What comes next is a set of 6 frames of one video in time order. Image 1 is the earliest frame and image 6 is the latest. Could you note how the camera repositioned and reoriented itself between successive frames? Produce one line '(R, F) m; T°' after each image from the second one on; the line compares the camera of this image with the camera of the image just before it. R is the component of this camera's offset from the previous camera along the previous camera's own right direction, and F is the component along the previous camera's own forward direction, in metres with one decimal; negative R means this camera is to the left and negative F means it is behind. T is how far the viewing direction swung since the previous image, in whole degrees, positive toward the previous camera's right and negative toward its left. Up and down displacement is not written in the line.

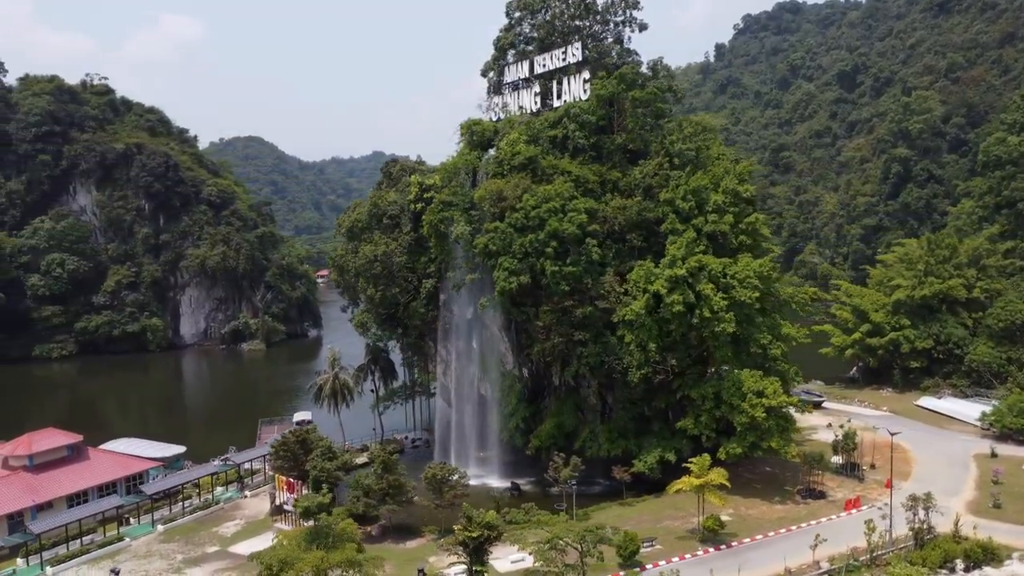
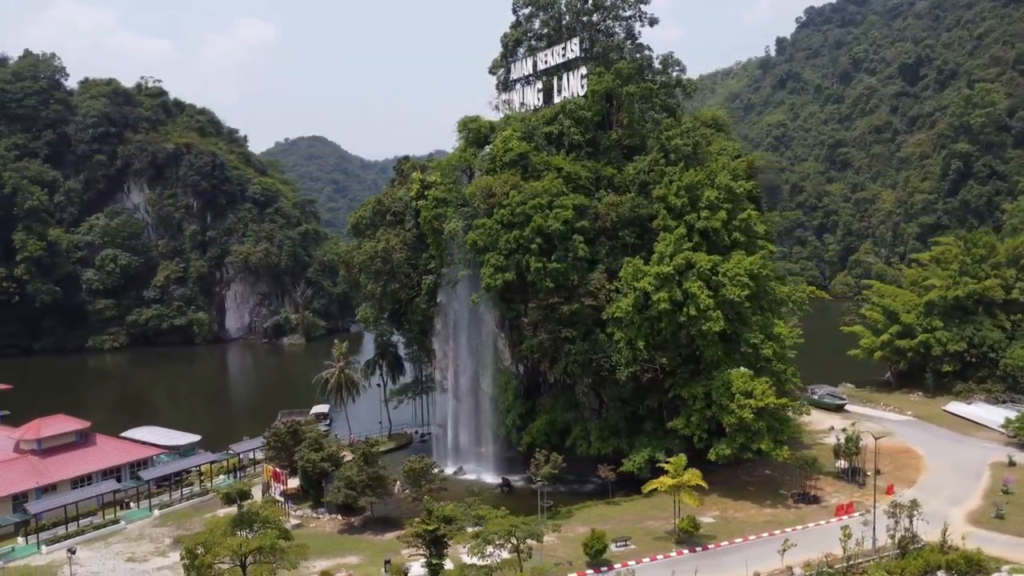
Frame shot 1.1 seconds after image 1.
(+2.9, +0.1) m; -4°
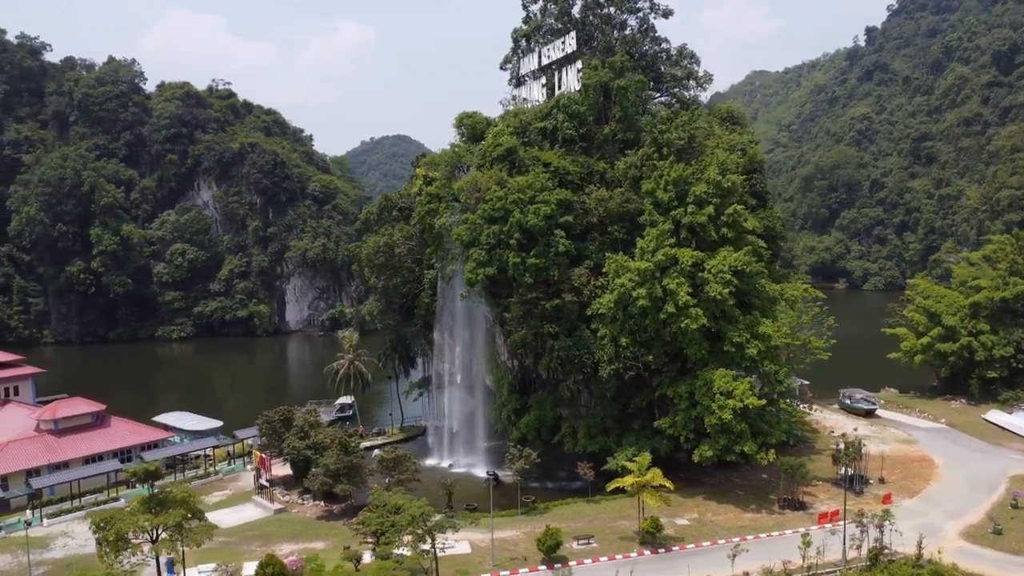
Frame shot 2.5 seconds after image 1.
(+4.0, +0.2) m; -6°
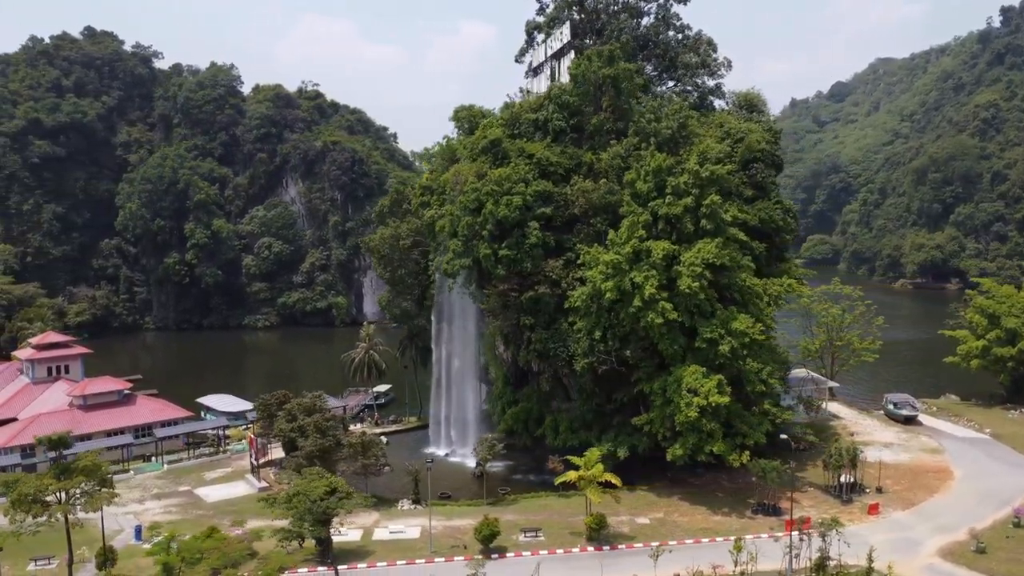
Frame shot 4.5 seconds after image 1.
(+5.5, +0.4) m; -8°
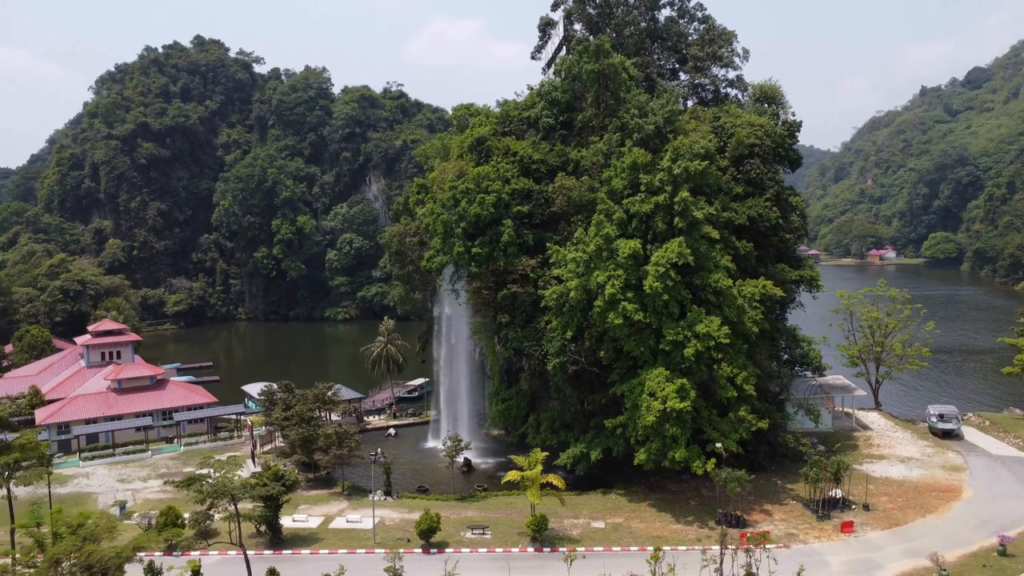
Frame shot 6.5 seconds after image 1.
(+5.5, +0.4) m; -8°
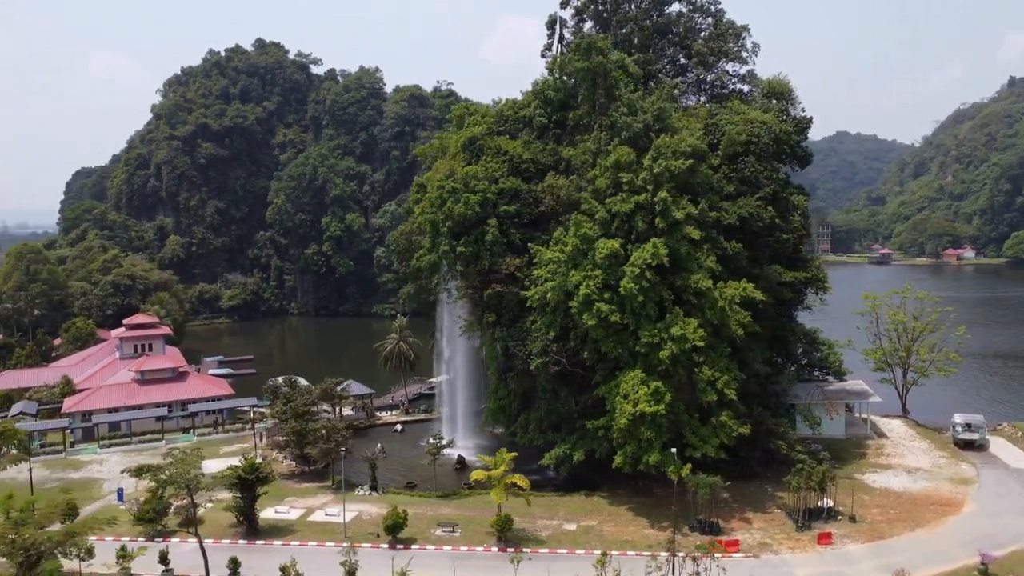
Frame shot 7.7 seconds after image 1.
(+3.3, +0.1) m; -5°
